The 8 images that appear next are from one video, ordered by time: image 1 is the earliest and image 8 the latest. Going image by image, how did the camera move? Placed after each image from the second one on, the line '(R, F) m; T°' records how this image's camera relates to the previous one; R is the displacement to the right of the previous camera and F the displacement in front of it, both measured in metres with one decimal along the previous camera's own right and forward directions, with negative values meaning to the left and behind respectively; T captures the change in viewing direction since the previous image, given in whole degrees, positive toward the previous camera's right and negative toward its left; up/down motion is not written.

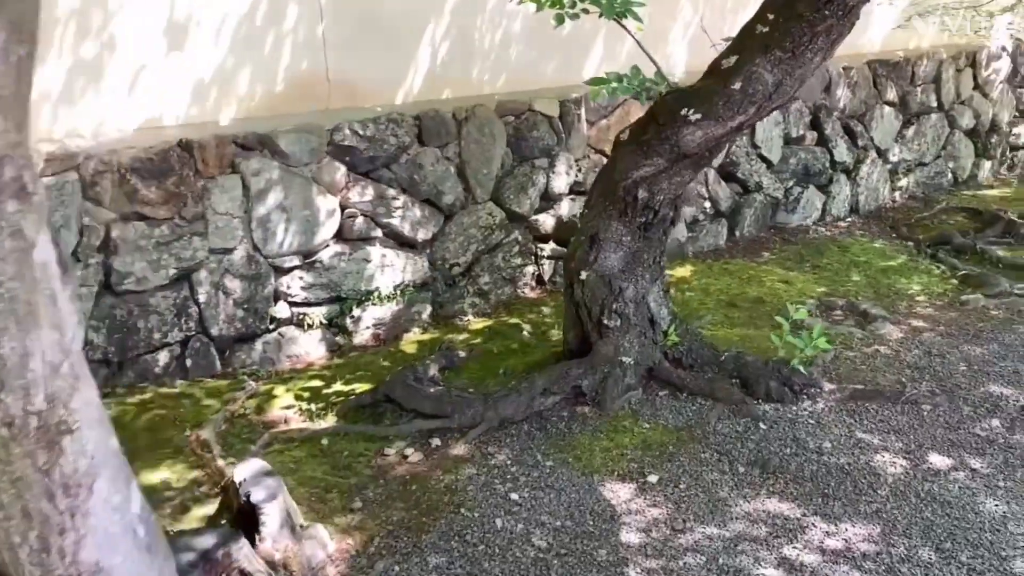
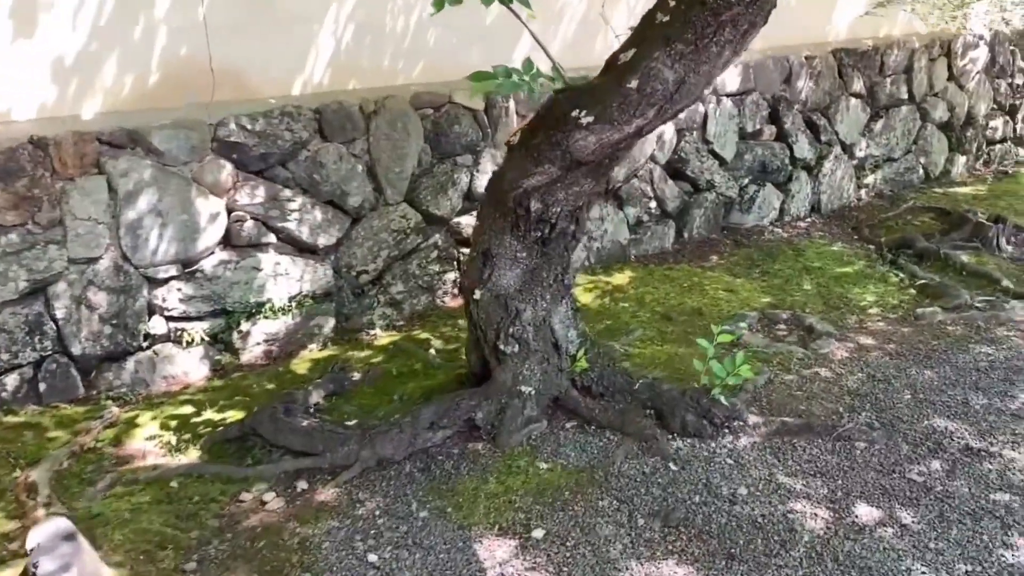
(+0.4, +0.4) m; 0°
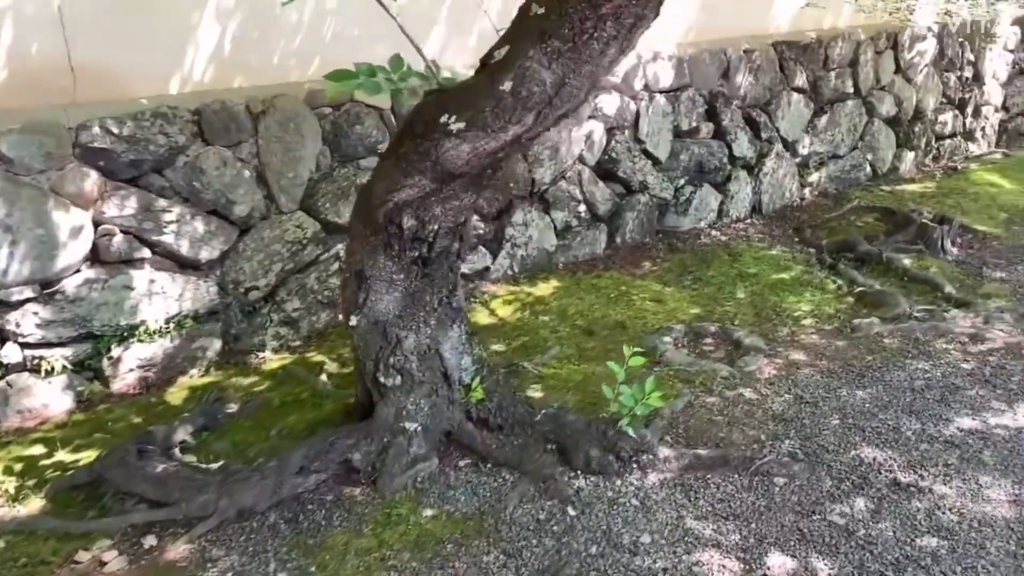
(+0.3, +0.3) m; +2°
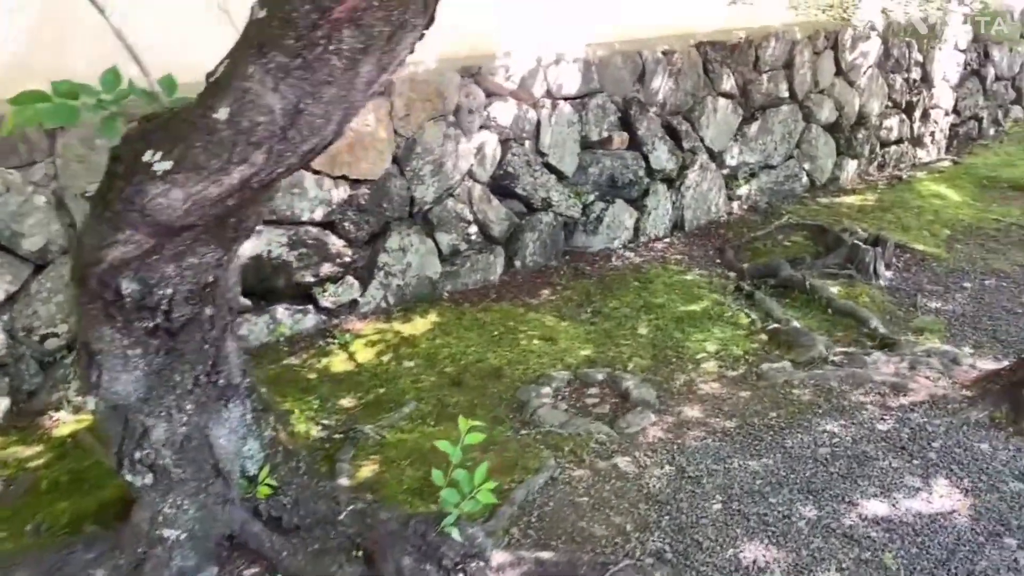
(+0.5, +0.5) m; +2°
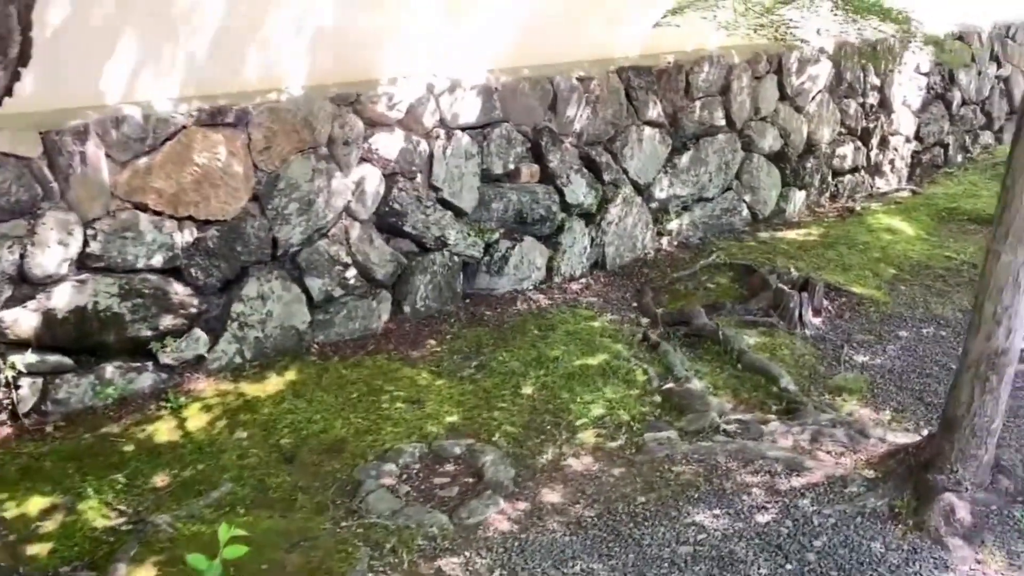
(+0.5, +0.4) m; 0°
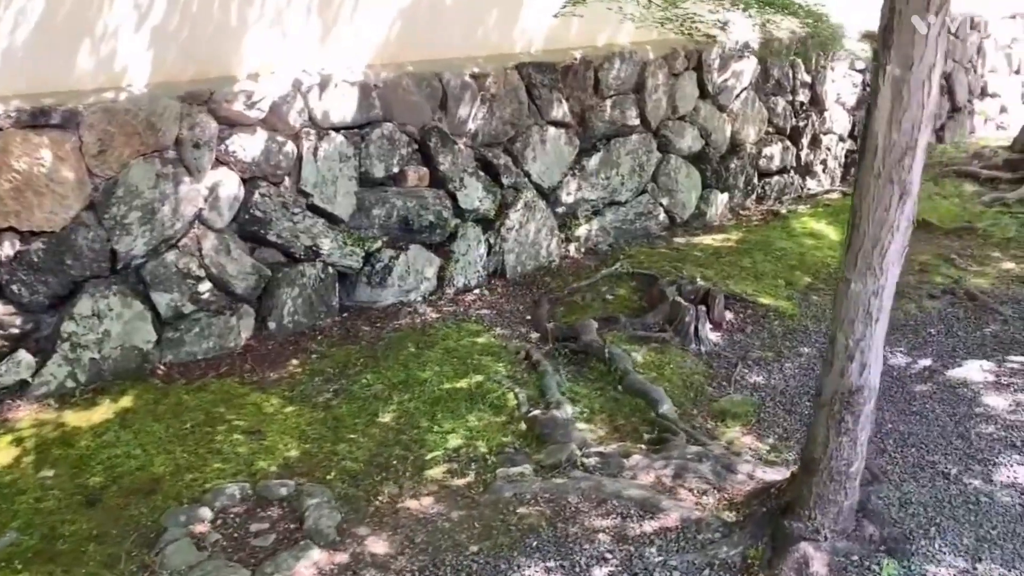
(+0.4, +0.3) m; +1°
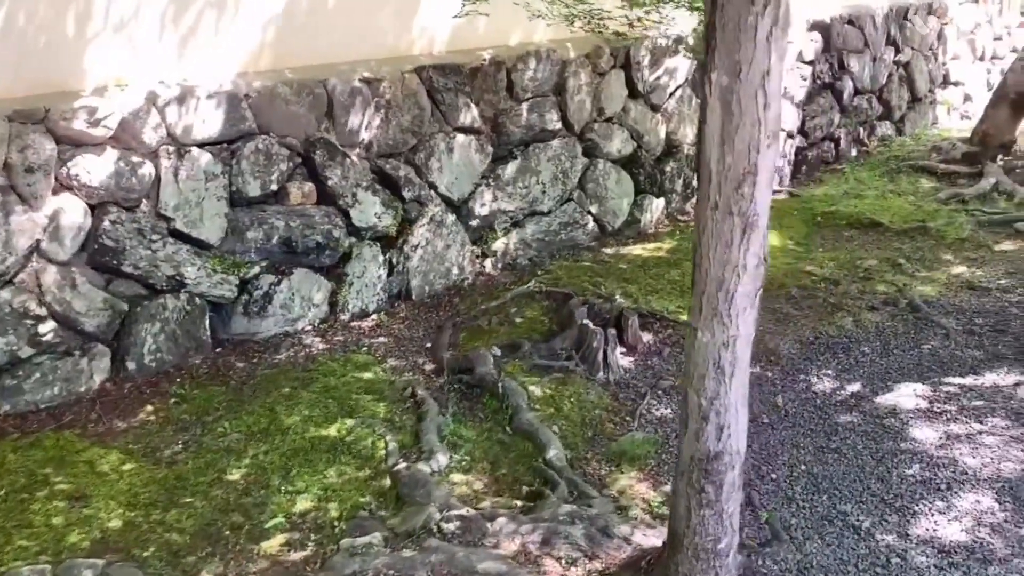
(+0.4, +0.4) m; 0°
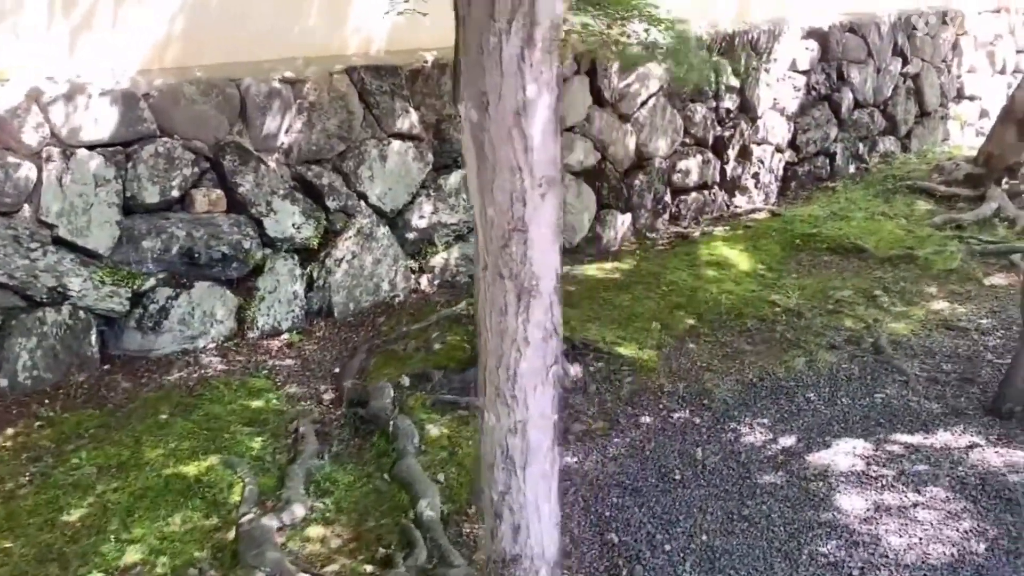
(+0.5, +0.3) m; -2°
